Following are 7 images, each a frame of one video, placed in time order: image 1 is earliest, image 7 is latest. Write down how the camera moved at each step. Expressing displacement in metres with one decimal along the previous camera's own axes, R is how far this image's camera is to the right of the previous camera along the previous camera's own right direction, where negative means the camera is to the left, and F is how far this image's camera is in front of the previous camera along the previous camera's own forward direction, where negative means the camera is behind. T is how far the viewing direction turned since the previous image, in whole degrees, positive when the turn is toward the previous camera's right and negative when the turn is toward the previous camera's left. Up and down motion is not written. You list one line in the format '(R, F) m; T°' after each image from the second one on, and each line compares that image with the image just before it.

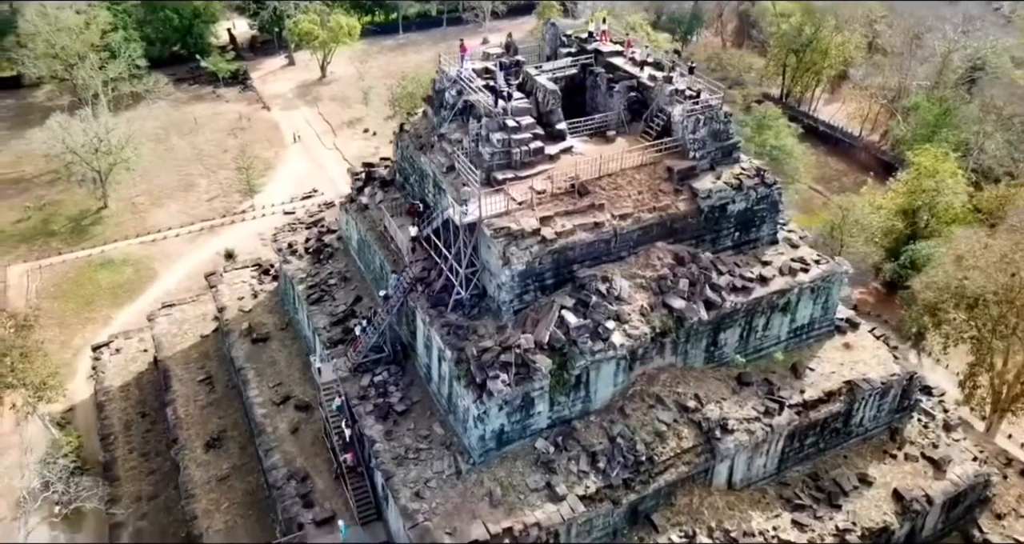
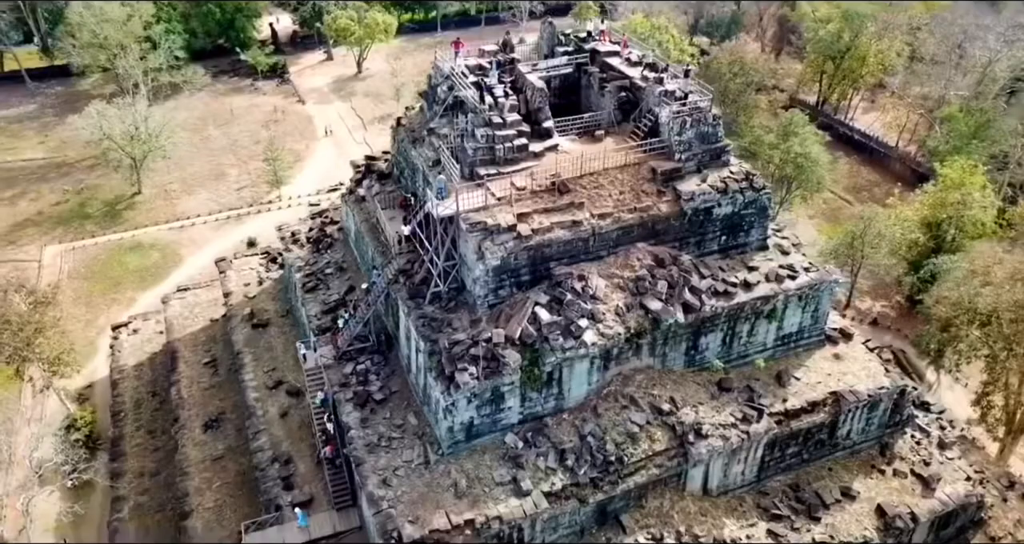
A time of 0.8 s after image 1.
(+1.3, -0.1) m; -3°
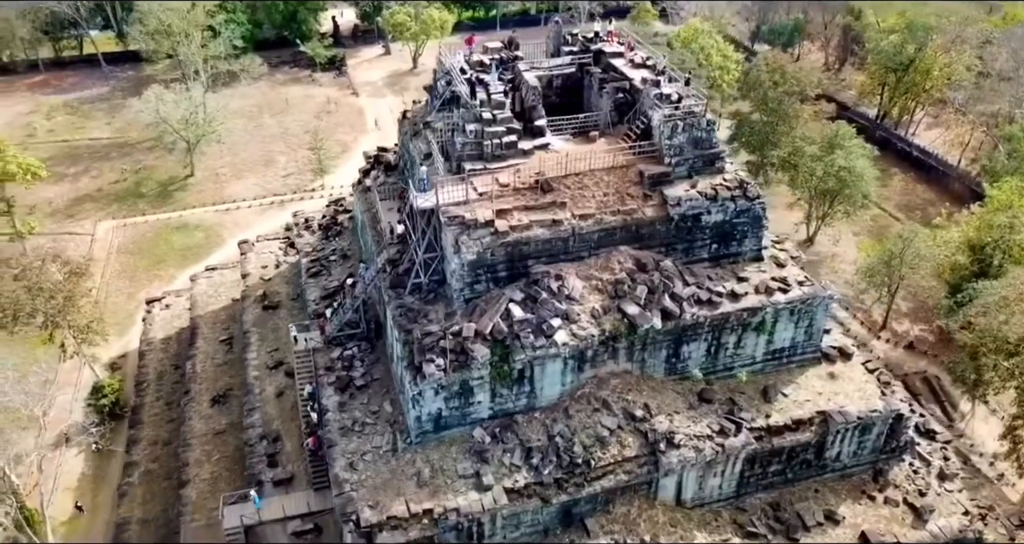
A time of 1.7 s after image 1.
(+1.7, 0.0) m; -5°
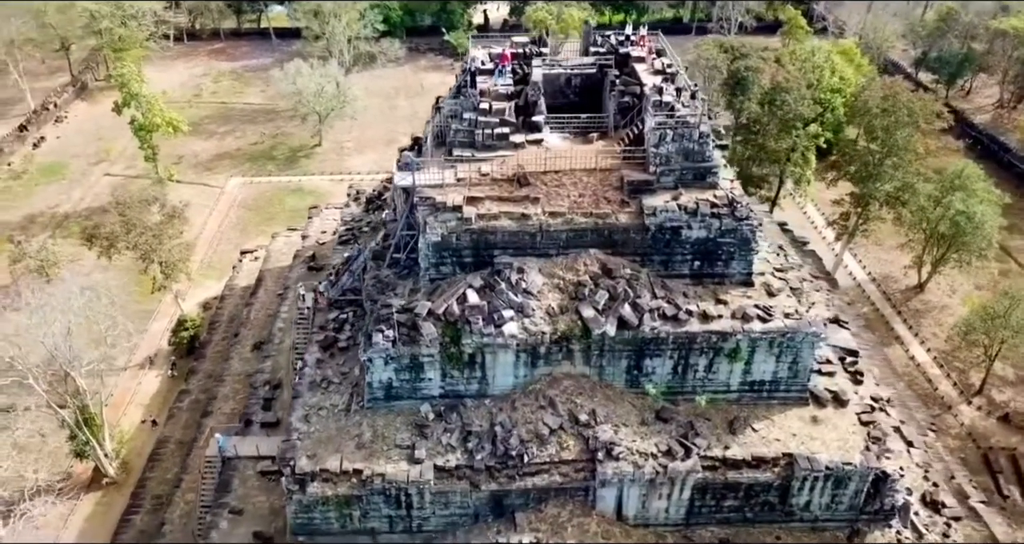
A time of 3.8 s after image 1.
(+3.9, +0.1) m; -12°
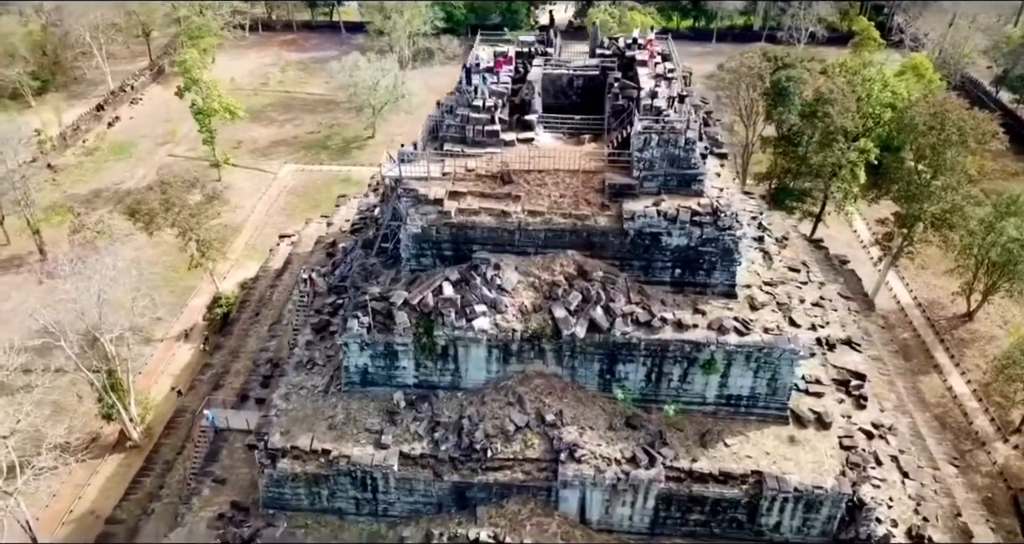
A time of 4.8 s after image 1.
(+1.9, 0.0) m; -5°
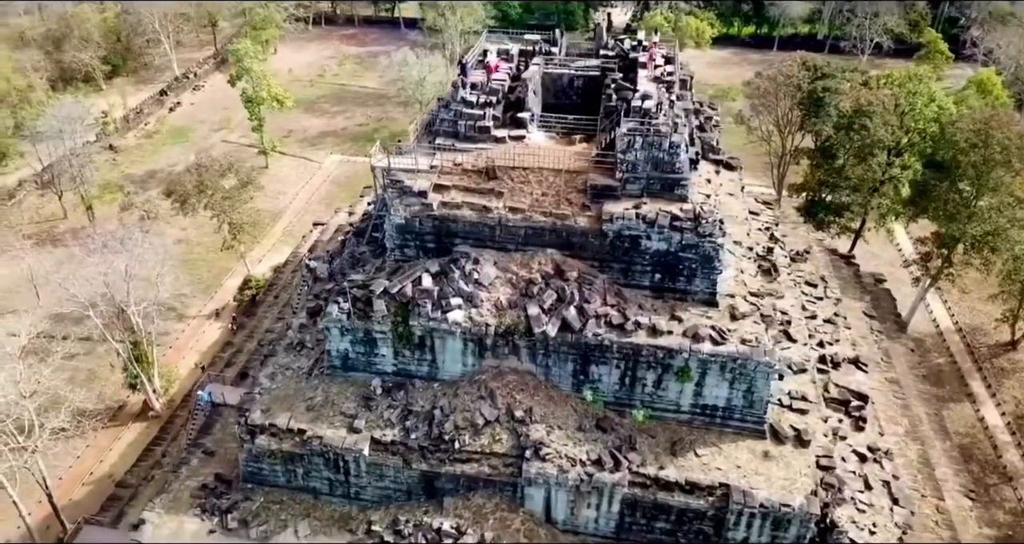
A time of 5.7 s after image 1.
(+1.7, 0.0) m; -5°
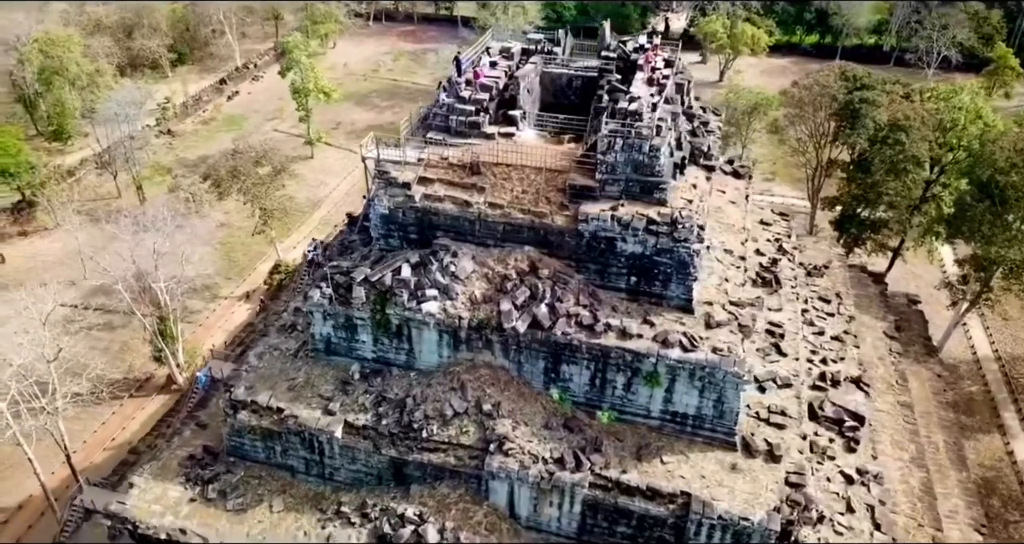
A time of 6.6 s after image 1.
(+1.8, -0.1) m; -5°
